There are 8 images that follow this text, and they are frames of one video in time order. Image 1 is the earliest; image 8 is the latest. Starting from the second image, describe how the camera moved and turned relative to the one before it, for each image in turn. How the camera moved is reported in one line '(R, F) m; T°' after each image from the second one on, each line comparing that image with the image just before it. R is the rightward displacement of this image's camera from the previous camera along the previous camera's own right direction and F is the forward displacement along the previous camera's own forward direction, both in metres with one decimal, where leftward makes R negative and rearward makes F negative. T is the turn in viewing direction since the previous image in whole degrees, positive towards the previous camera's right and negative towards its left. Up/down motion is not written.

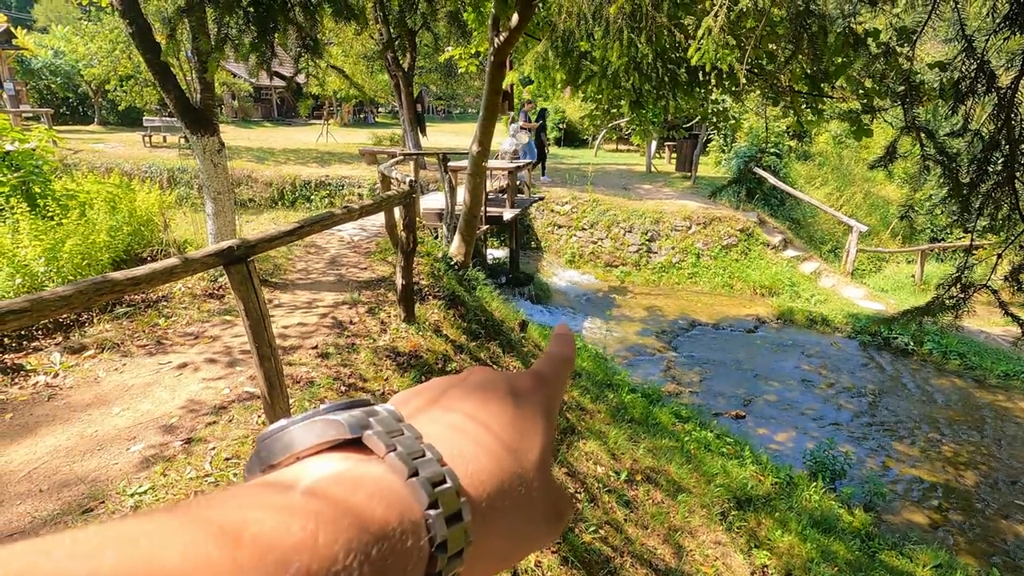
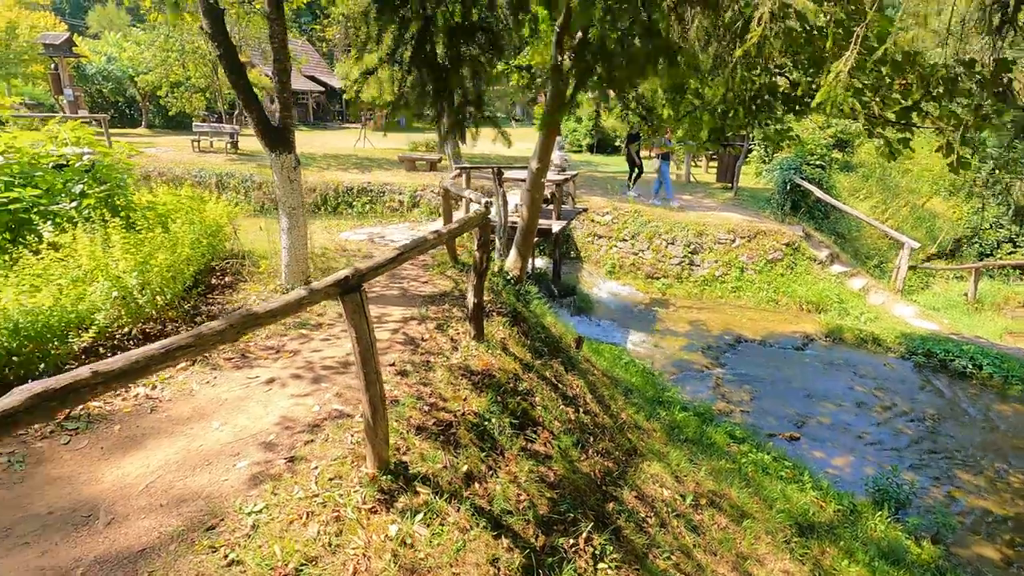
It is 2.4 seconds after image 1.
(-0.5, -0.1) m; -2°
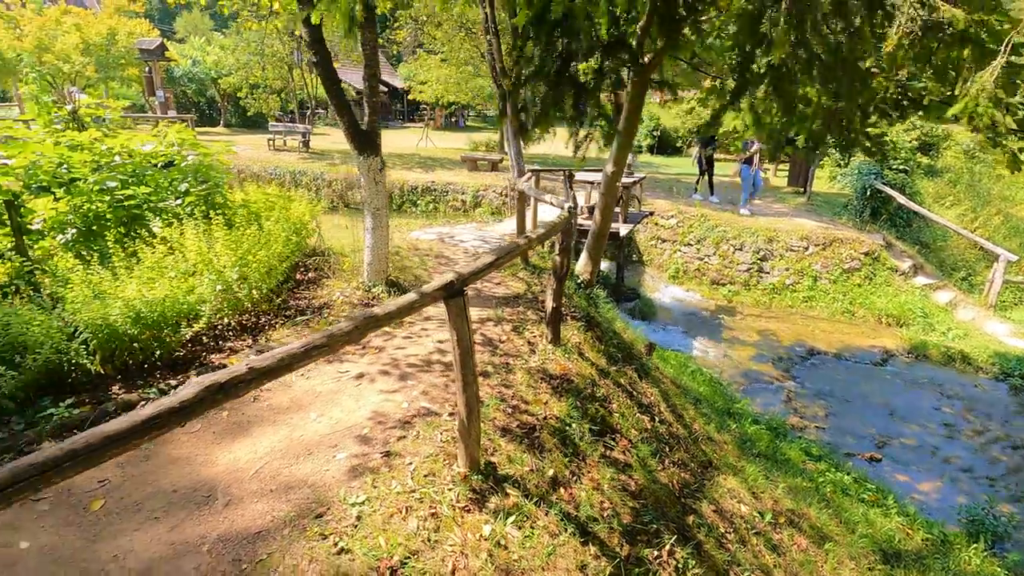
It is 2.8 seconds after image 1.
(-0.3, 0.0) m; -5°
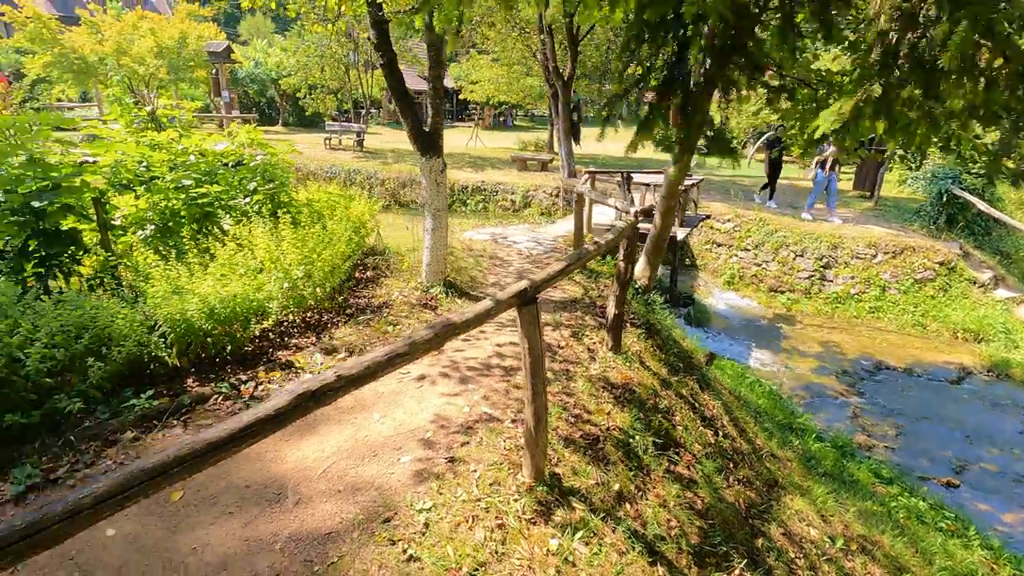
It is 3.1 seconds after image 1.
(-0.2, +0.1) m; -4°
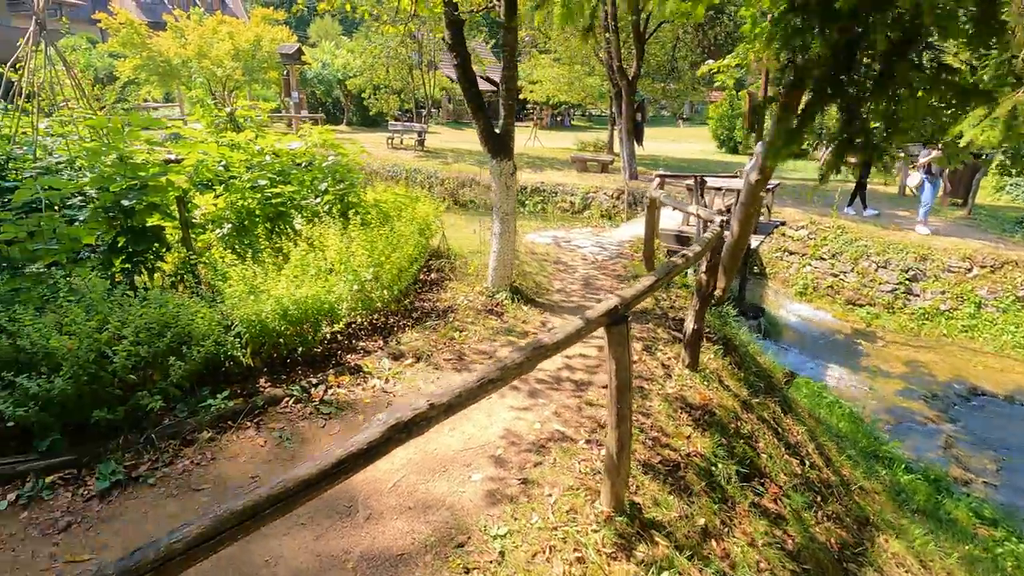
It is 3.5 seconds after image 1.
(-0.2, +0.2) m; -5°
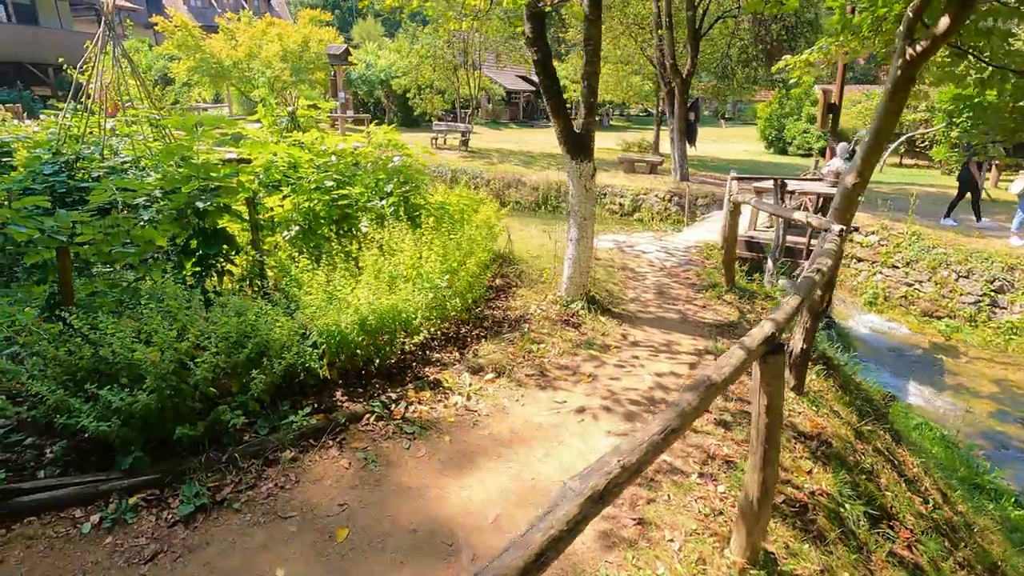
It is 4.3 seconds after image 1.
(-0.5, +0.3) m; -3°
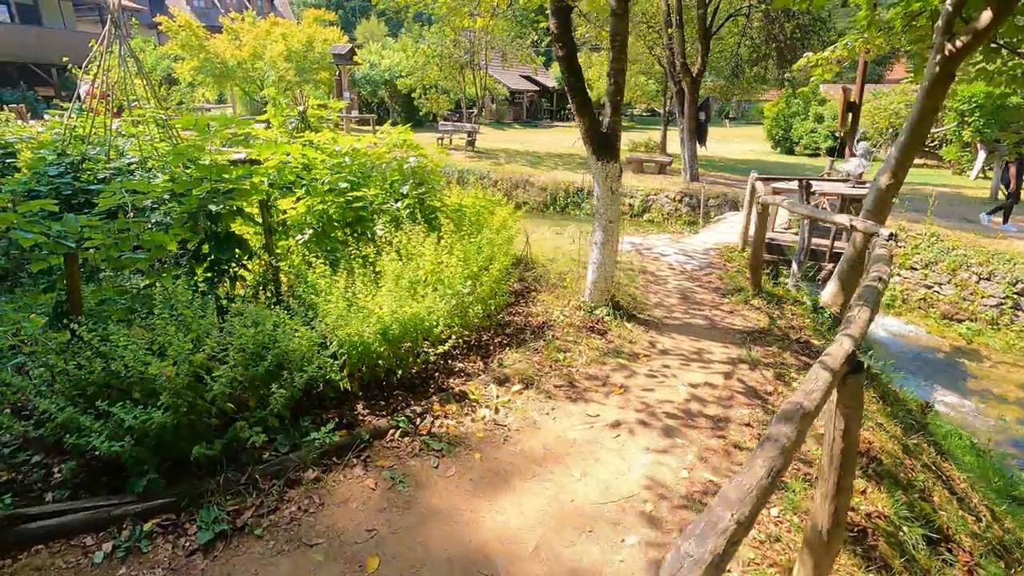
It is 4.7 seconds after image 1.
(-0.2, +0.2) m; 0°
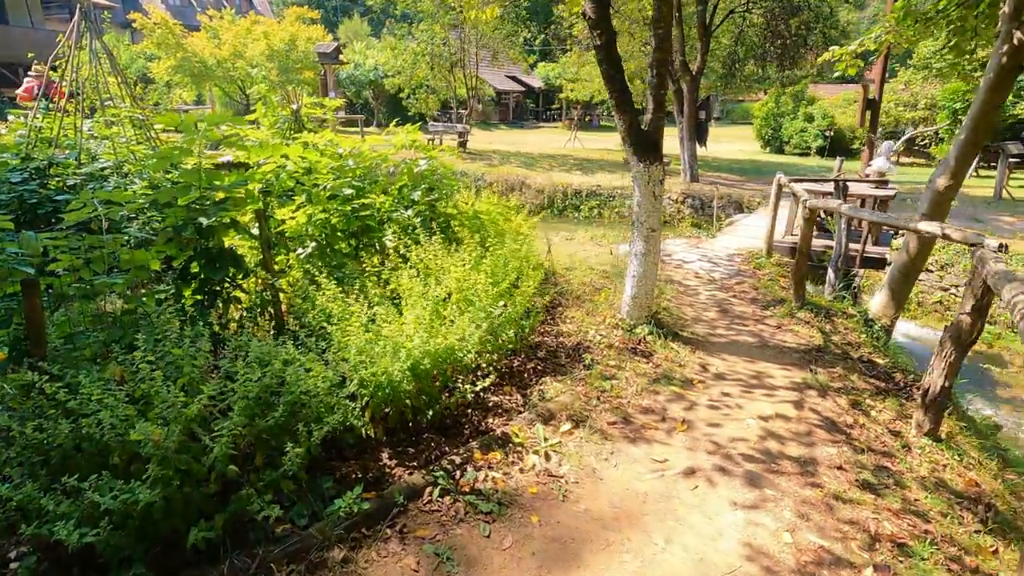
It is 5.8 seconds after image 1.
(-0.4, +0.6) m; +2°
